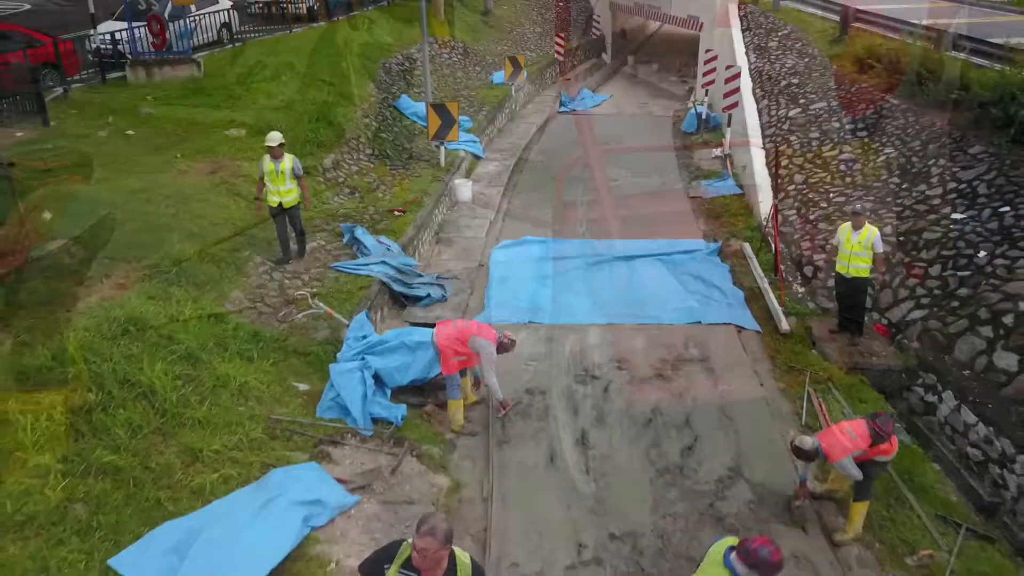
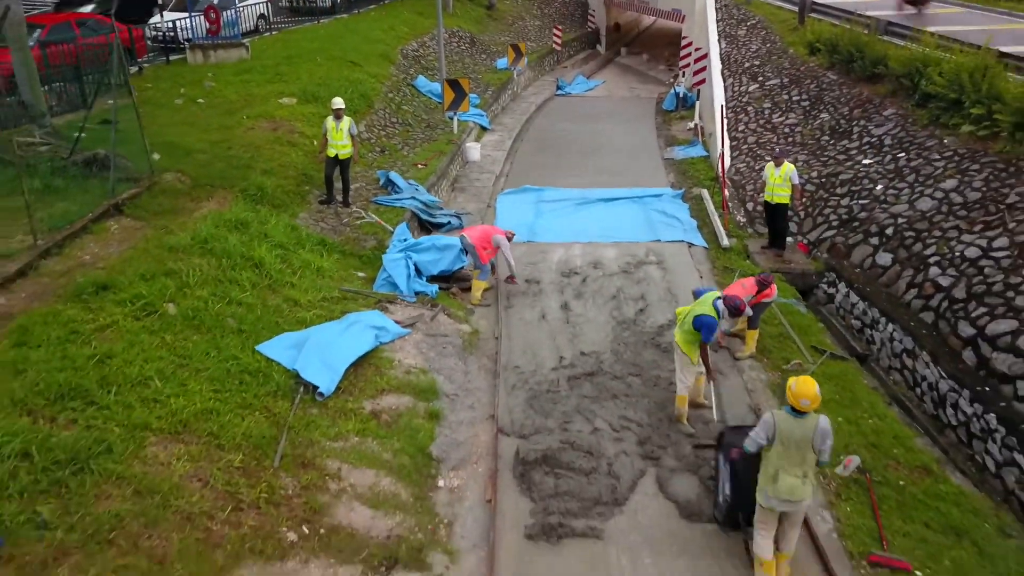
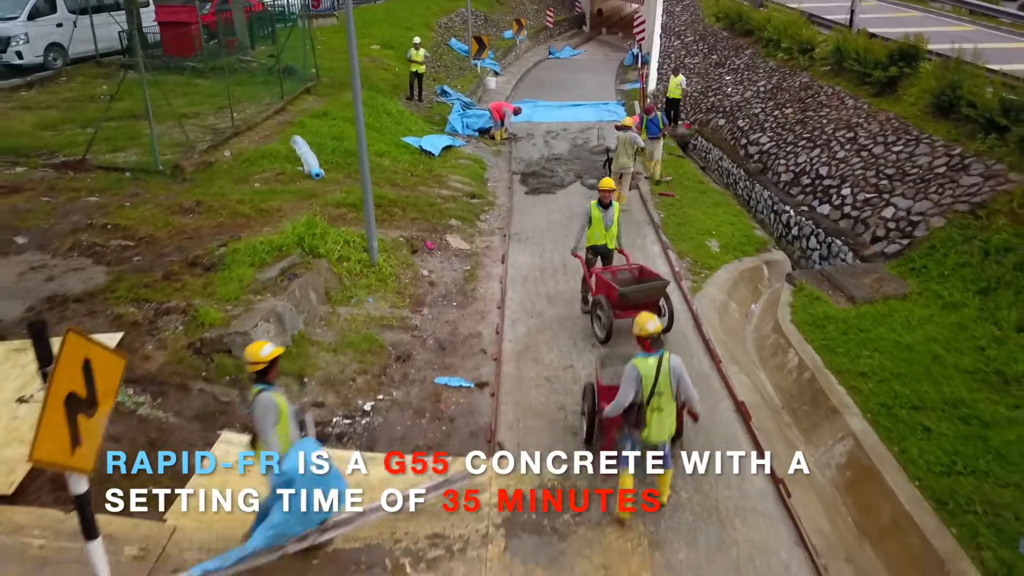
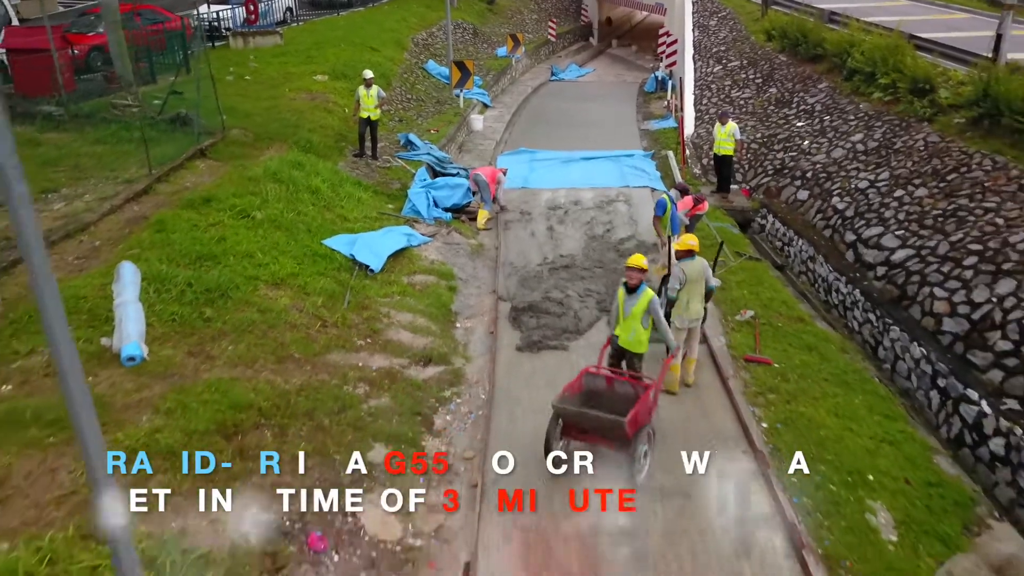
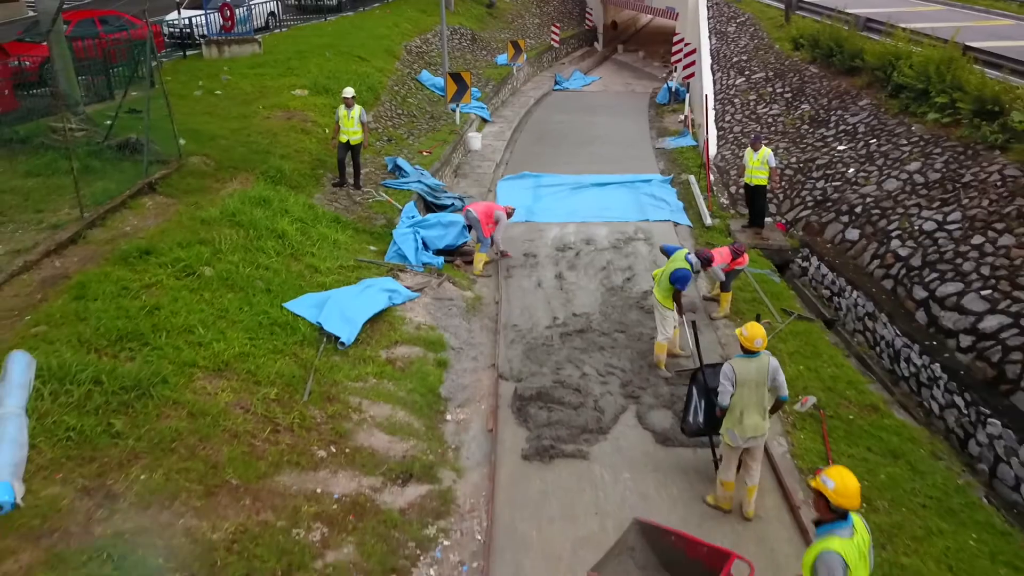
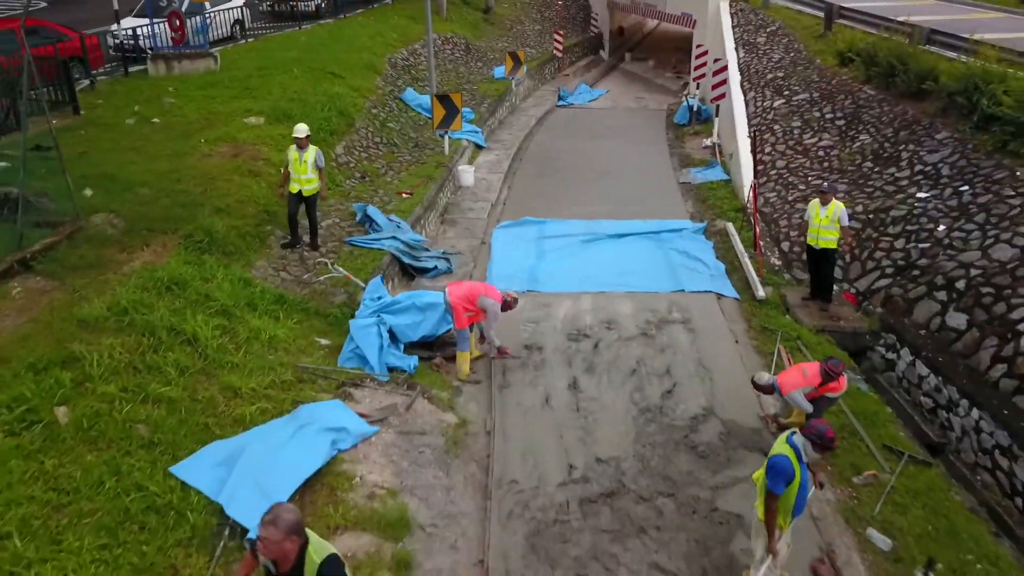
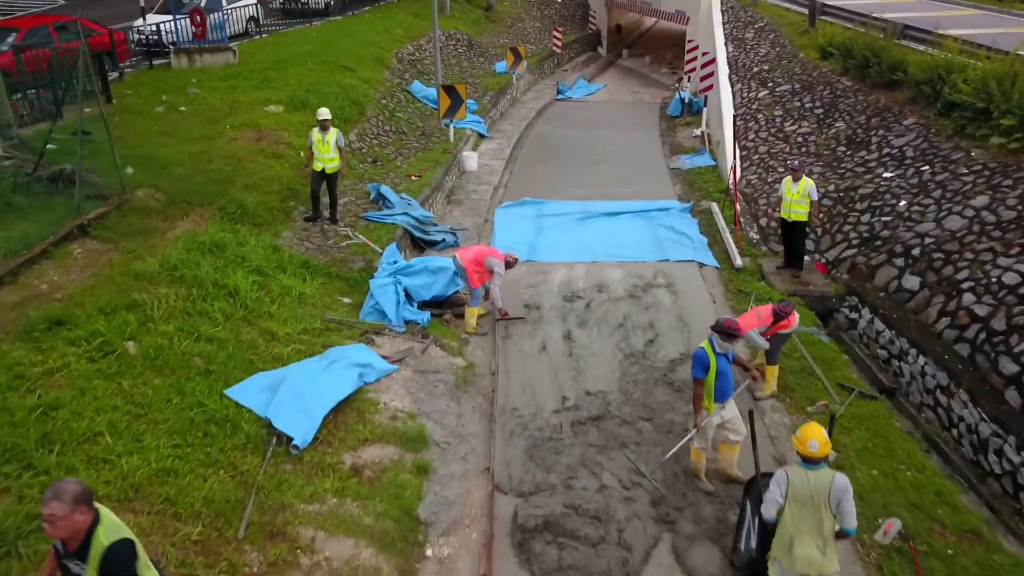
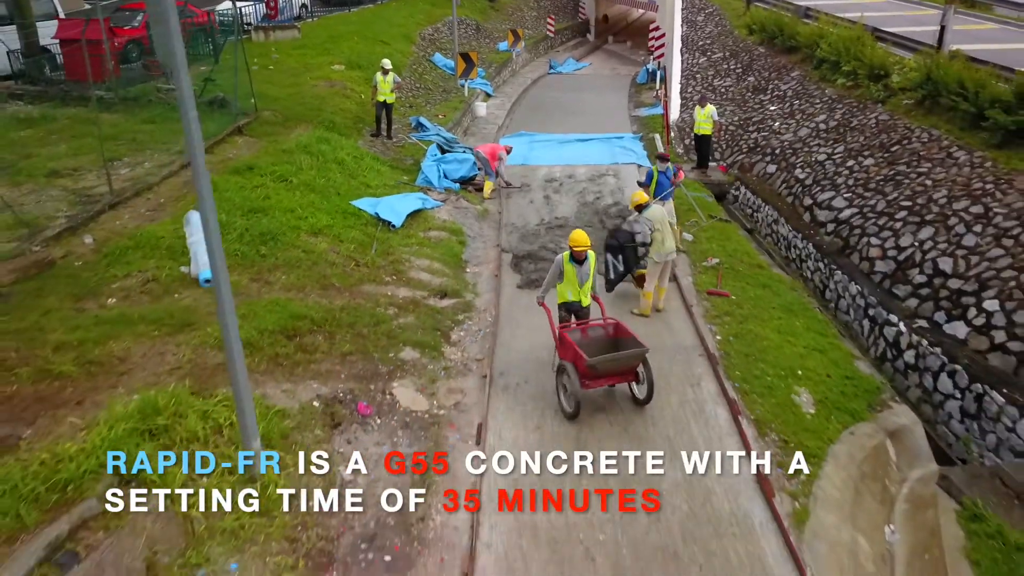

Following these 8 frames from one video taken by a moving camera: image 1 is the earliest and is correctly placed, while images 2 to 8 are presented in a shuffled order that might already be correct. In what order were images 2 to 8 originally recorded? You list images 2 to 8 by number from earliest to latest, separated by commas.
6, 7, 2, 5, 4, 8, 3
